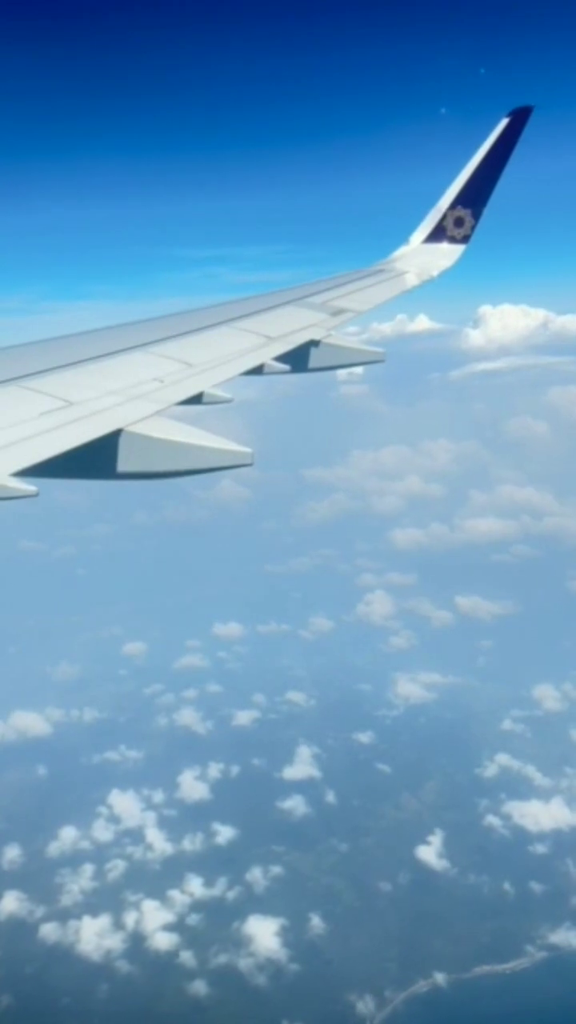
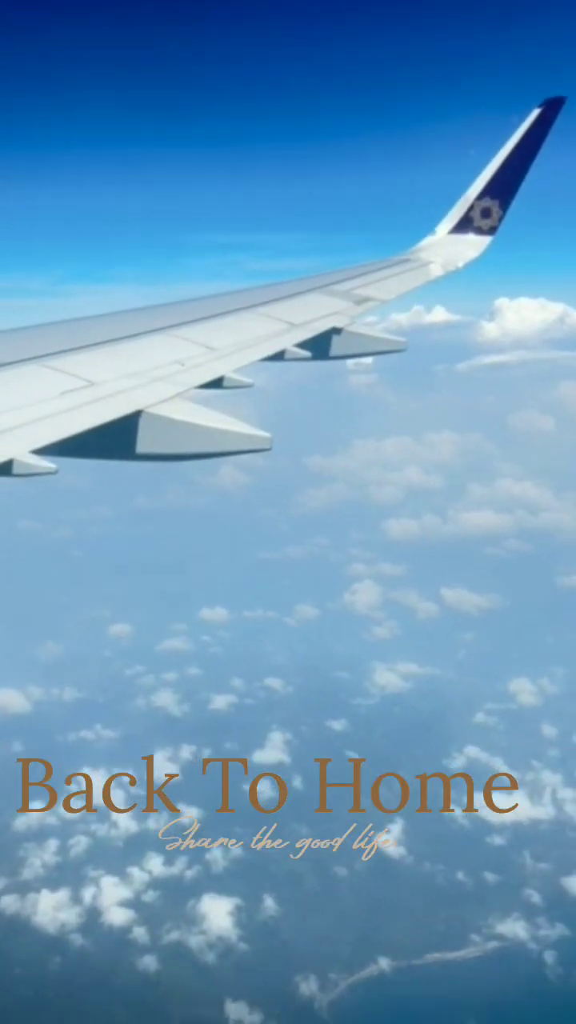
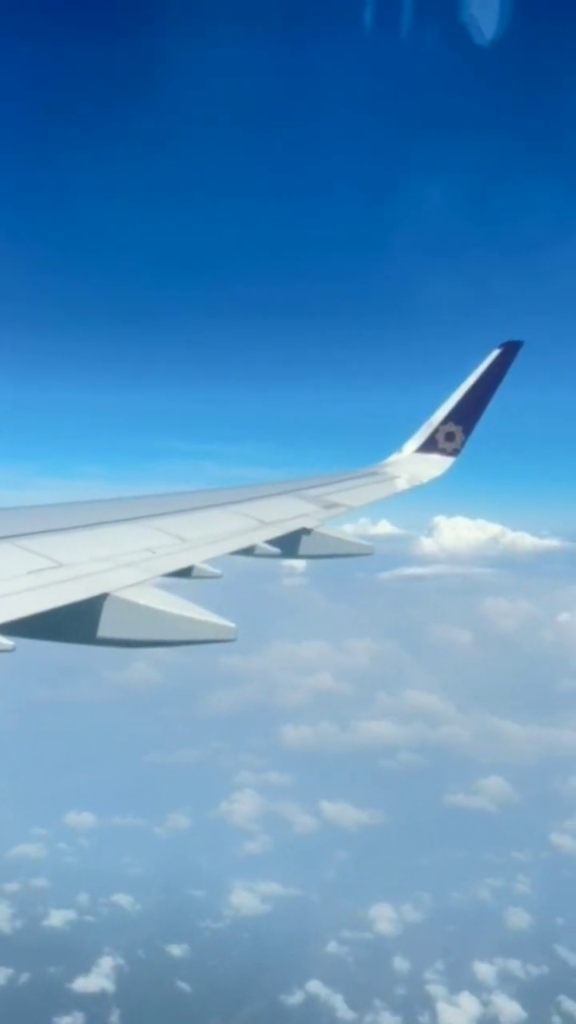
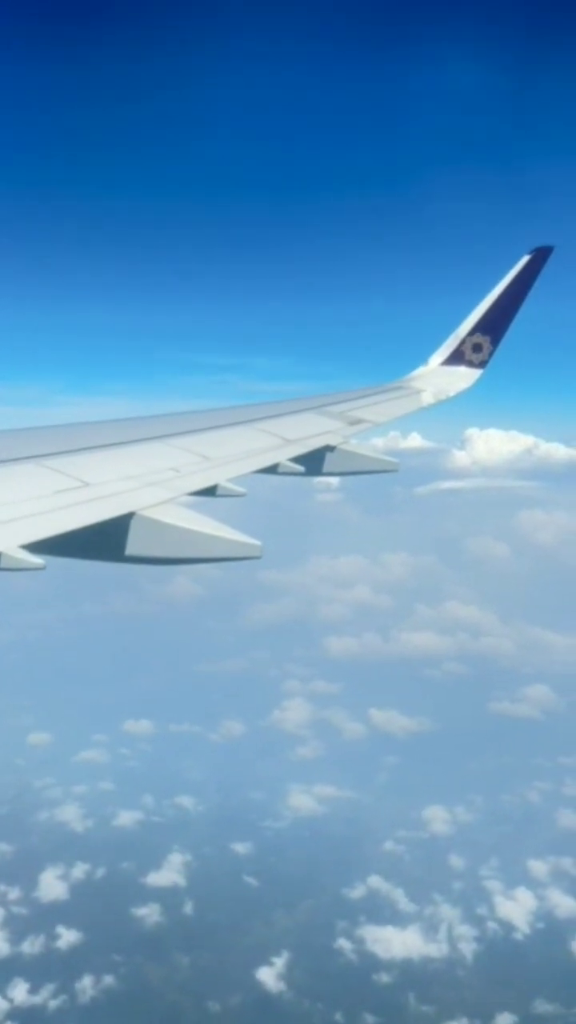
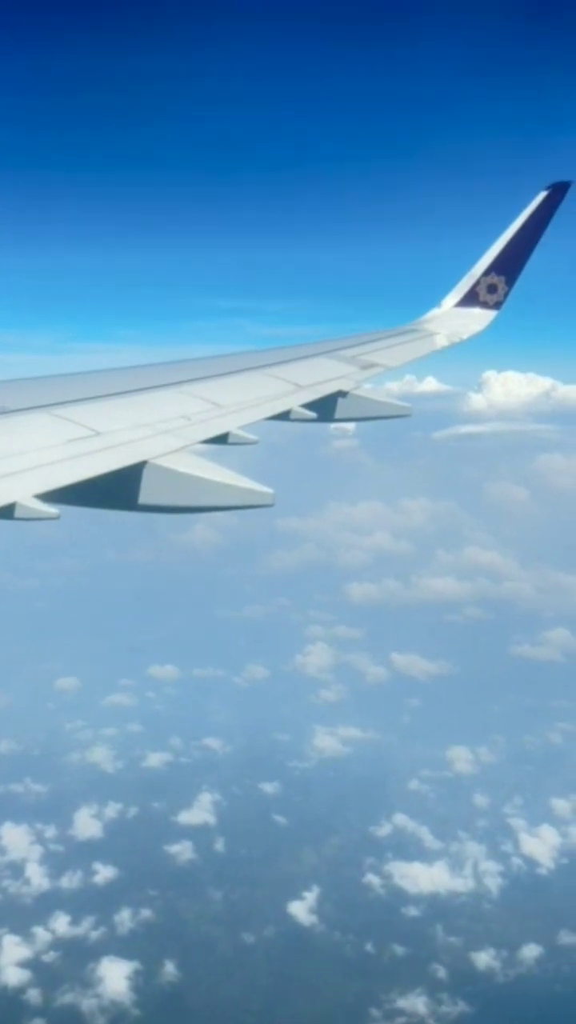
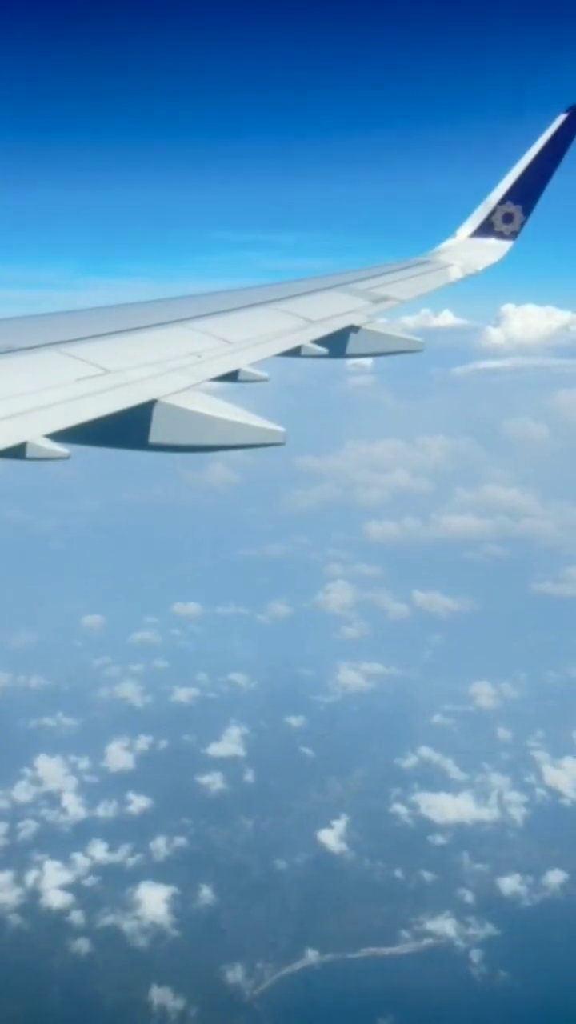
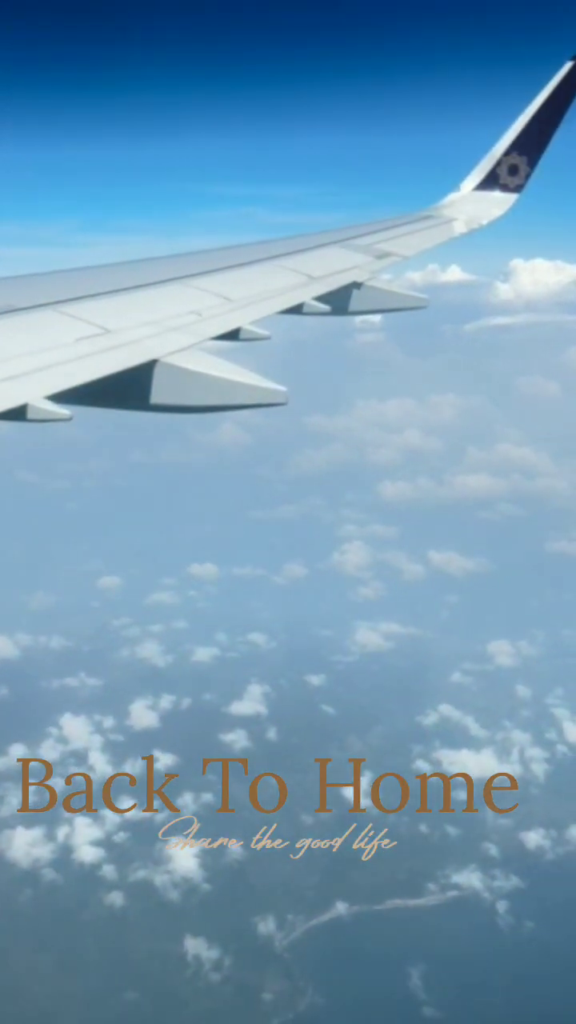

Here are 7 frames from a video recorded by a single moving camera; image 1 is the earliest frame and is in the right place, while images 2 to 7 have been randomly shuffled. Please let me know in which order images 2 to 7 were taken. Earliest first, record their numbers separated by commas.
2, 7, 6, 5, 4, 3
